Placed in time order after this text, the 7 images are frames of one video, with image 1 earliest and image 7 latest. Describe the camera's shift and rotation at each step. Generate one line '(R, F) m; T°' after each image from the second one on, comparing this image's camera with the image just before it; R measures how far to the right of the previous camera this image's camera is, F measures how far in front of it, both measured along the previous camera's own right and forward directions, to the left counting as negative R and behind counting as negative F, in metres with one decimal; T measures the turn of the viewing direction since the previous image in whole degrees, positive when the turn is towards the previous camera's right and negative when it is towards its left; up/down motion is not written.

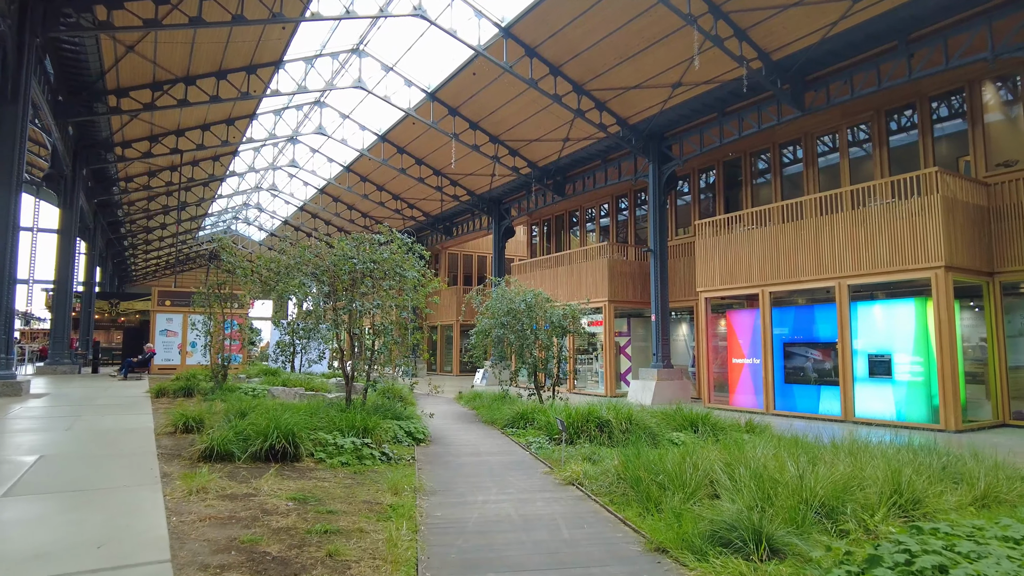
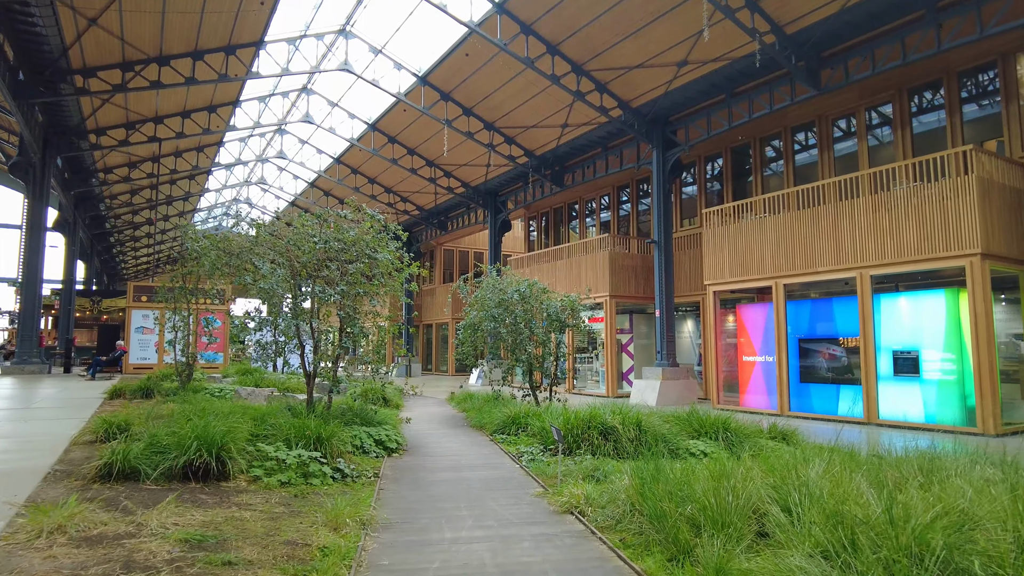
(+0.1, +1.0) m; 0°
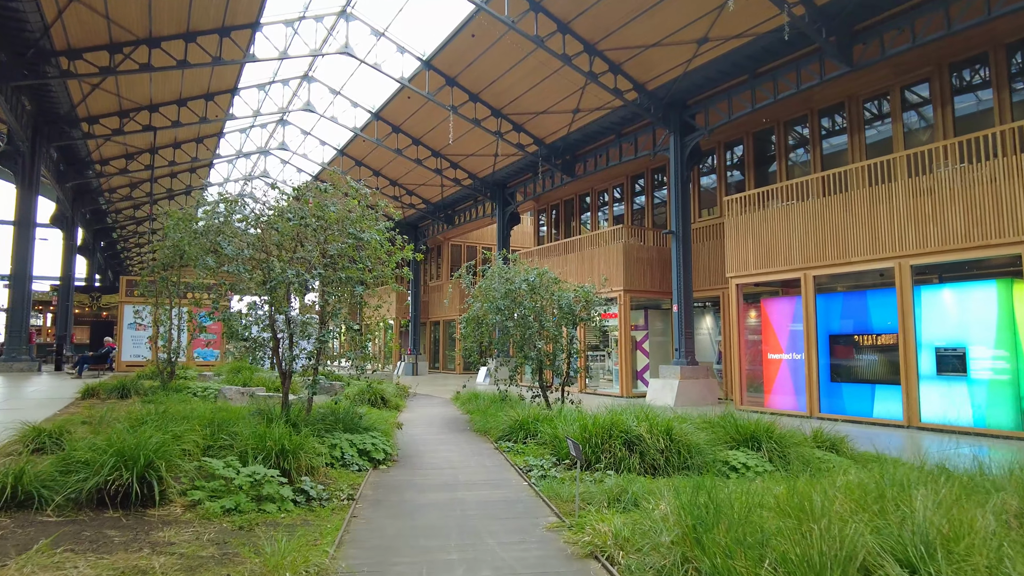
(0.0, +0.8) m; -1°
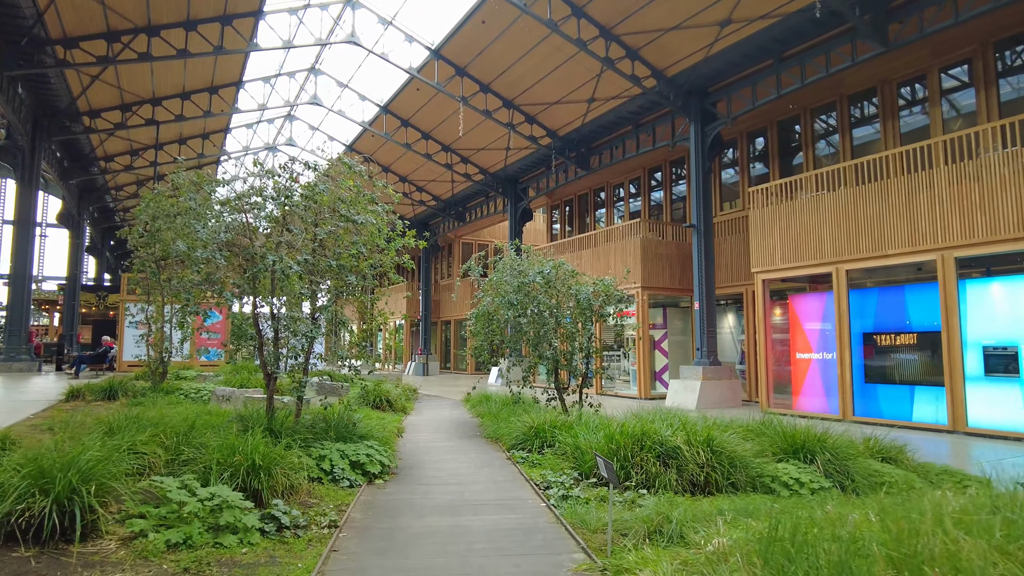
(0.0, +0.6) m; -1°
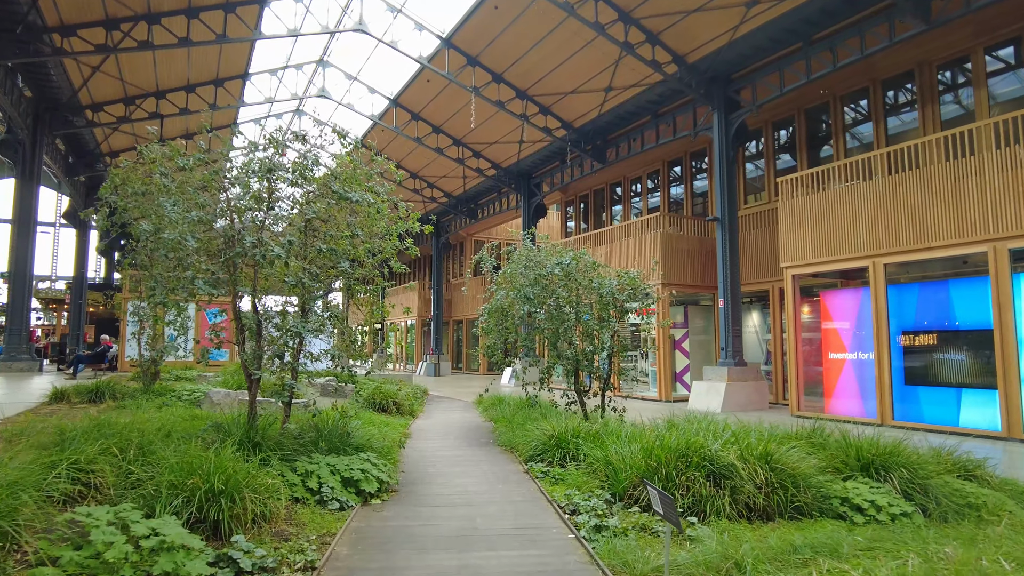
(0.0, +0.6) m; -1°
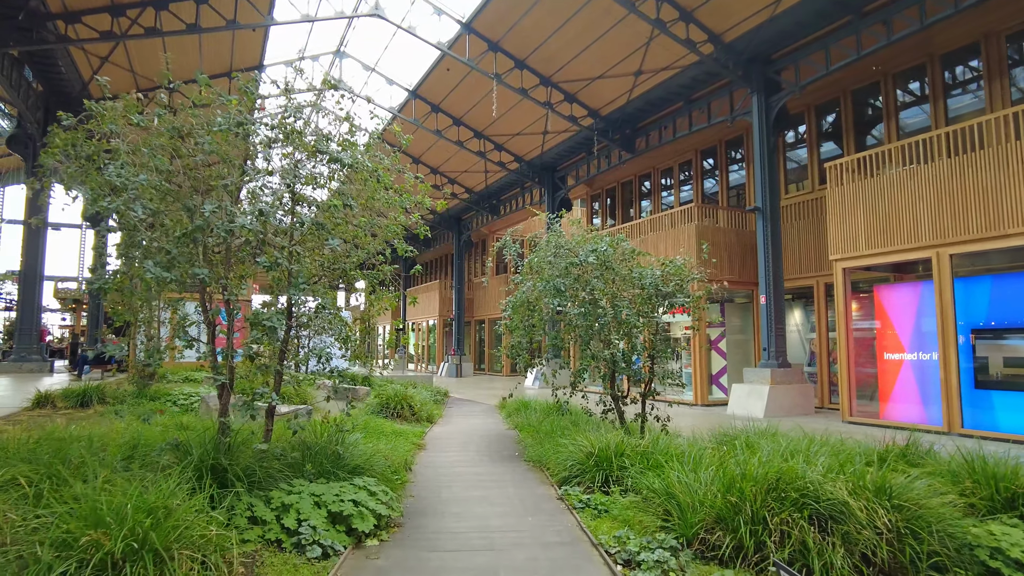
(0.0, +0.8) m; -2°
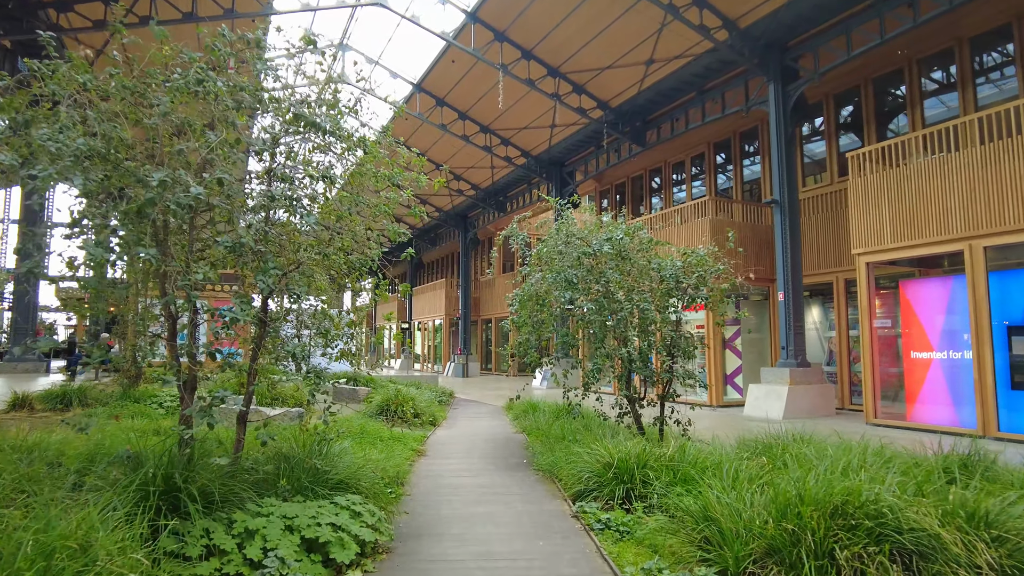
(0.0, +0.5) m; -1°
